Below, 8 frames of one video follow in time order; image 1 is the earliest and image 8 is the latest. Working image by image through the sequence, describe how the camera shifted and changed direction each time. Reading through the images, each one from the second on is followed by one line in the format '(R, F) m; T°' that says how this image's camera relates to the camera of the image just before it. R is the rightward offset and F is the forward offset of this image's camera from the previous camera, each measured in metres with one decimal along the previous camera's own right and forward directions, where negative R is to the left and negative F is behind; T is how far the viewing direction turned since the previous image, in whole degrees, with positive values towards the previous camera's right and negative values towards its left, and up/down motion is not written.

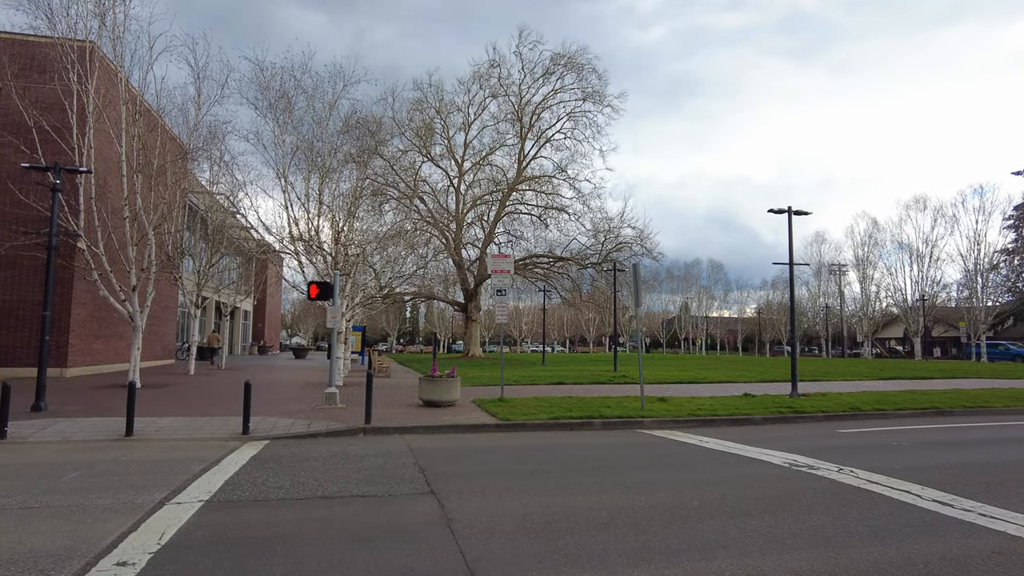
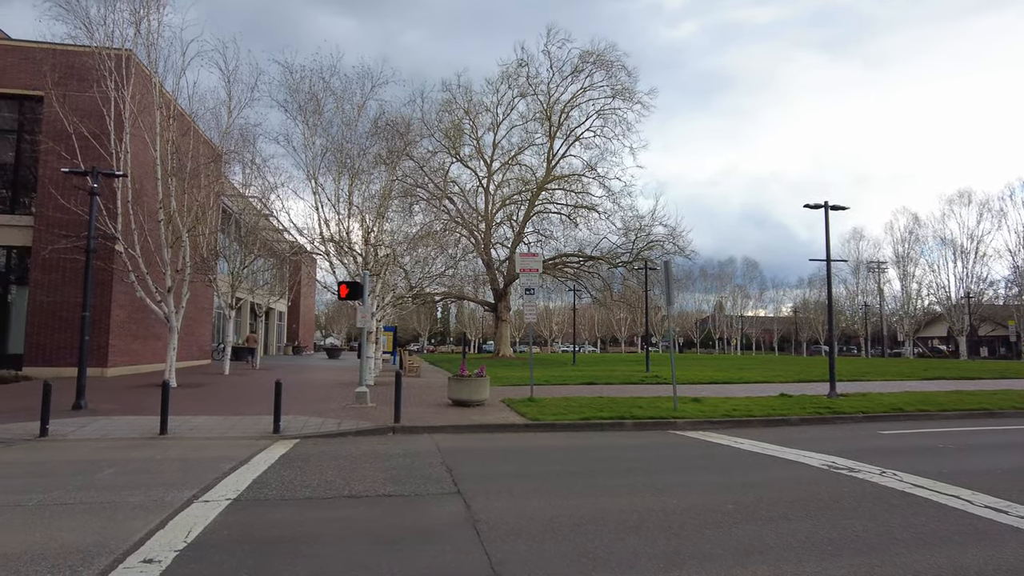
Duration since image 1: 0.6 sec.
(0.0, +0.1) m; -3°
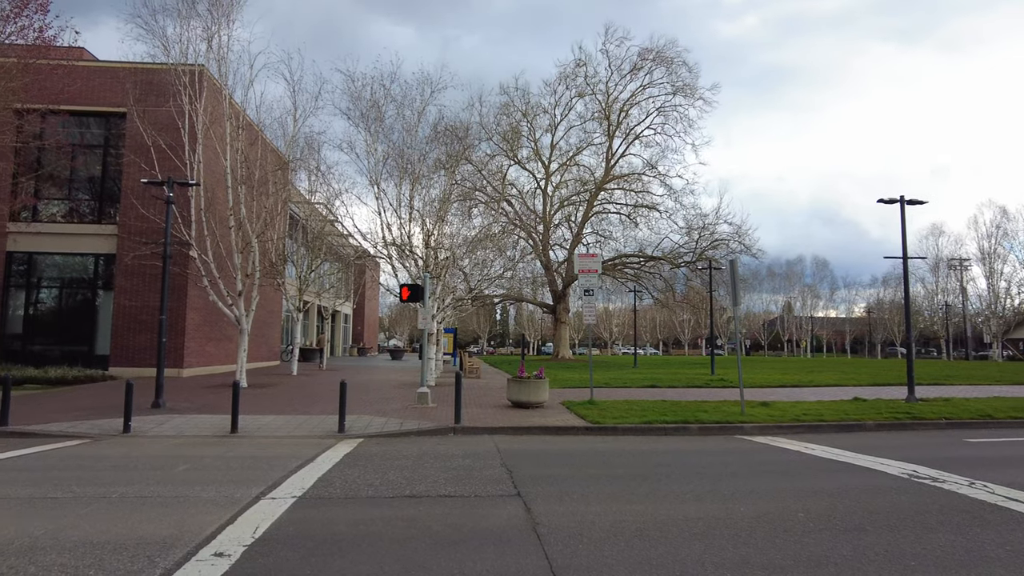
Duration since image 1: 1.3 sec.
(0.0, +0.1) m; -5°
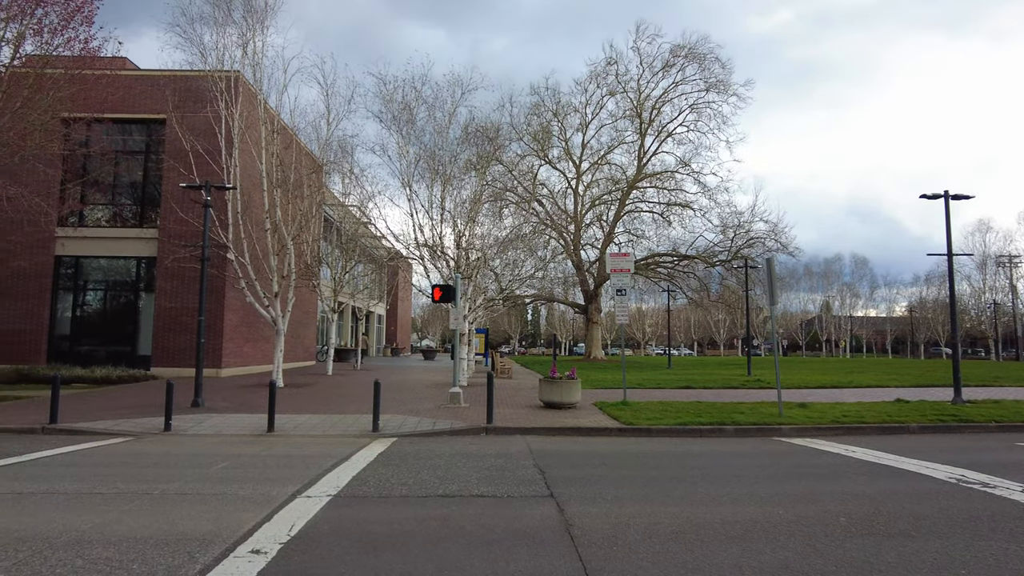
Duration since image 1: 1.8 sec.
(0.0, 0.0) m; -3°
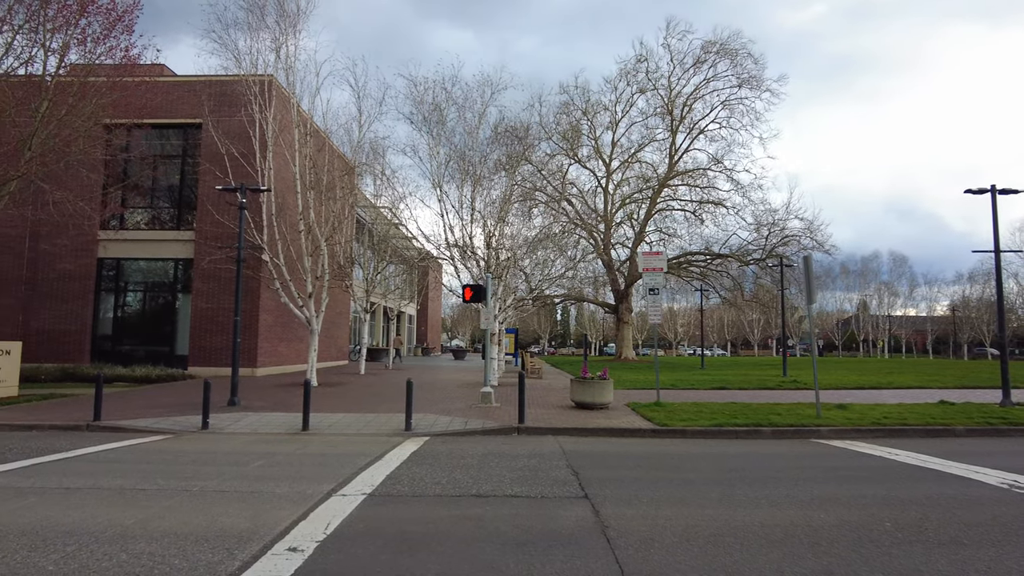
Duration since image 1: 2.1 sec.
(0.0, 0.0) m; -3°
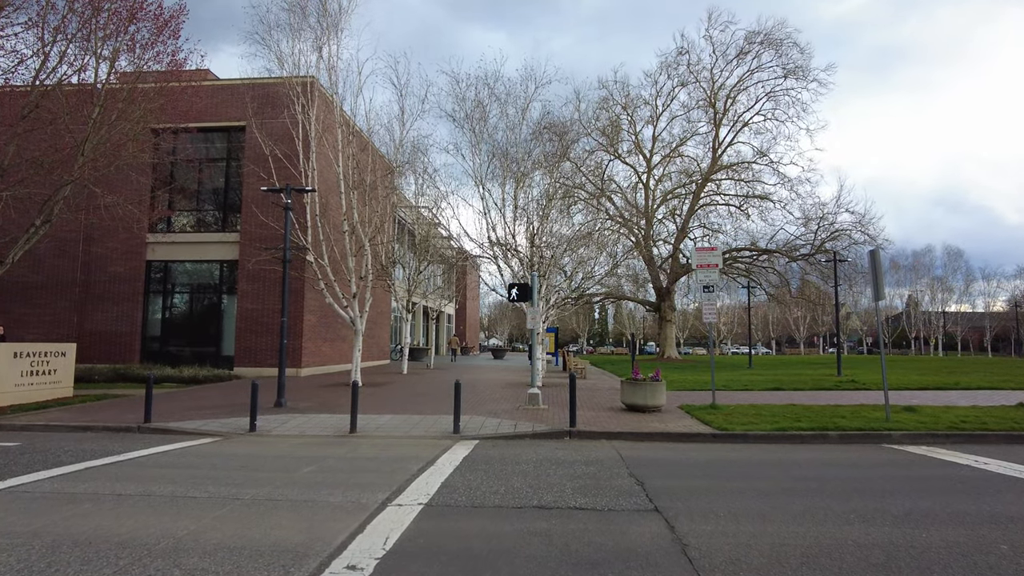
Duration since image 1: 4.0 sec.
(-0.2, +0.4) m; -3°
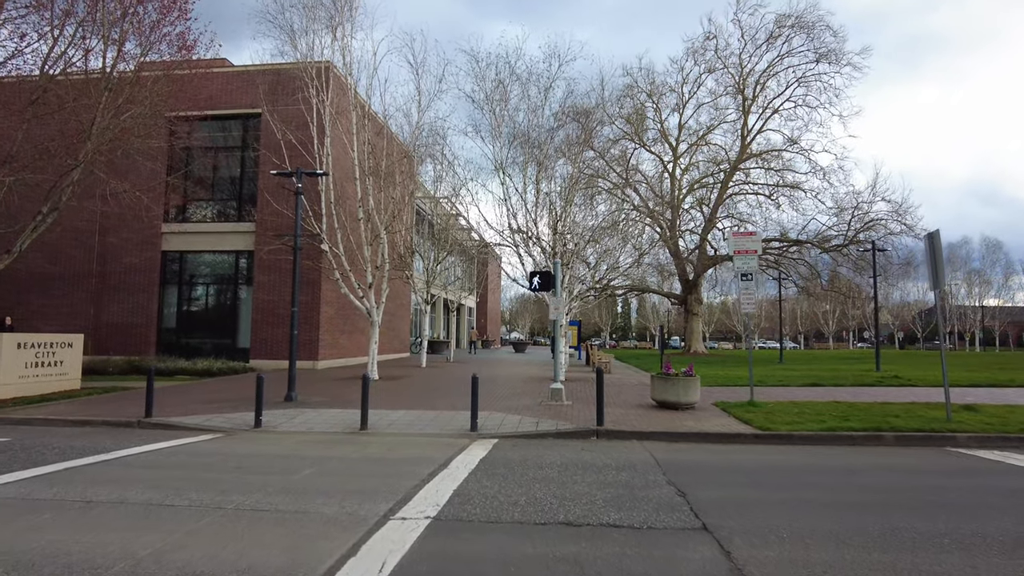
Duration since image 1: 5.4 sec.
(0.0, +0.9) m; -2°
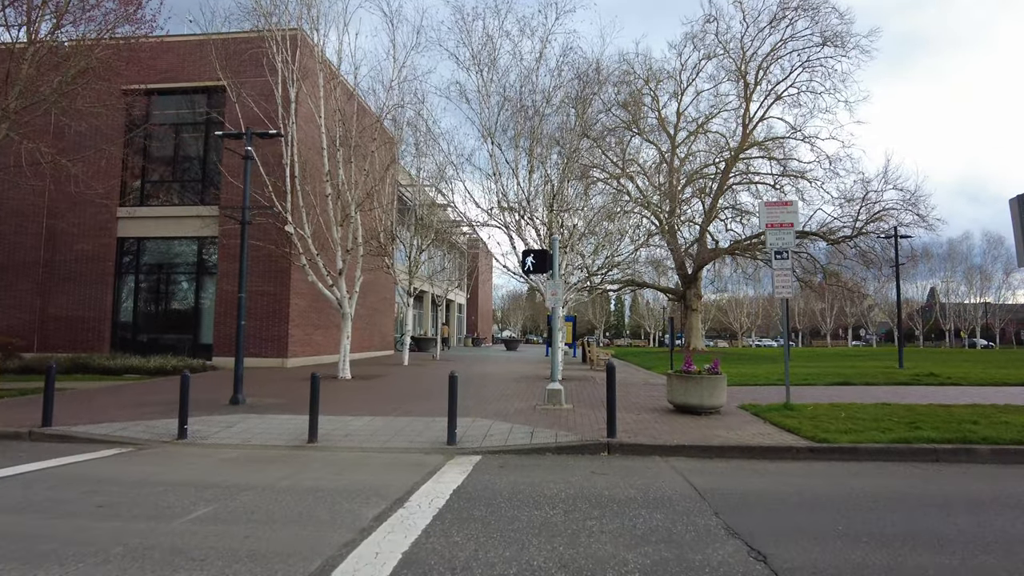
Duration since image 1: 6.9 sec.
(+0.1, +2.1) m; +1°
